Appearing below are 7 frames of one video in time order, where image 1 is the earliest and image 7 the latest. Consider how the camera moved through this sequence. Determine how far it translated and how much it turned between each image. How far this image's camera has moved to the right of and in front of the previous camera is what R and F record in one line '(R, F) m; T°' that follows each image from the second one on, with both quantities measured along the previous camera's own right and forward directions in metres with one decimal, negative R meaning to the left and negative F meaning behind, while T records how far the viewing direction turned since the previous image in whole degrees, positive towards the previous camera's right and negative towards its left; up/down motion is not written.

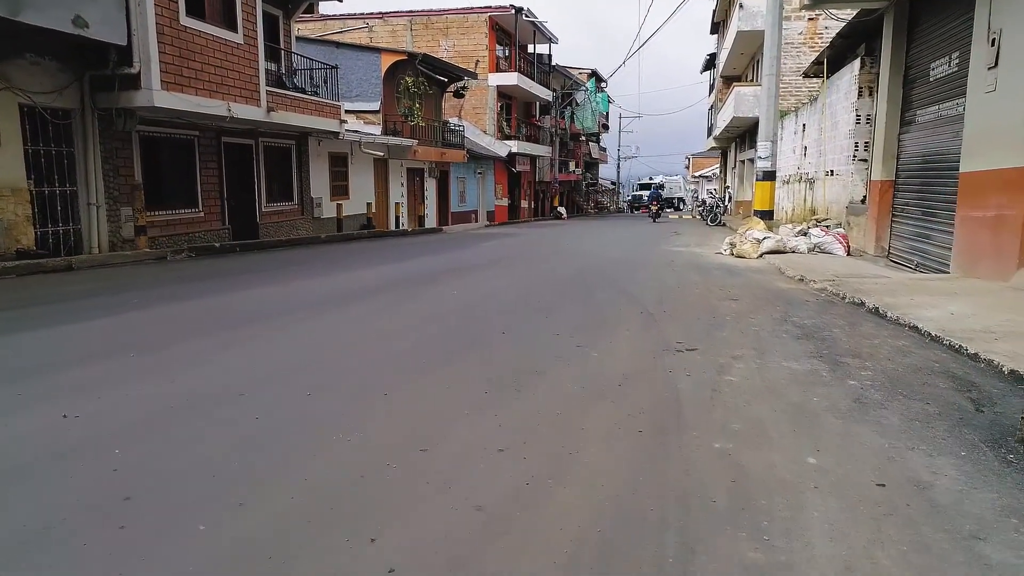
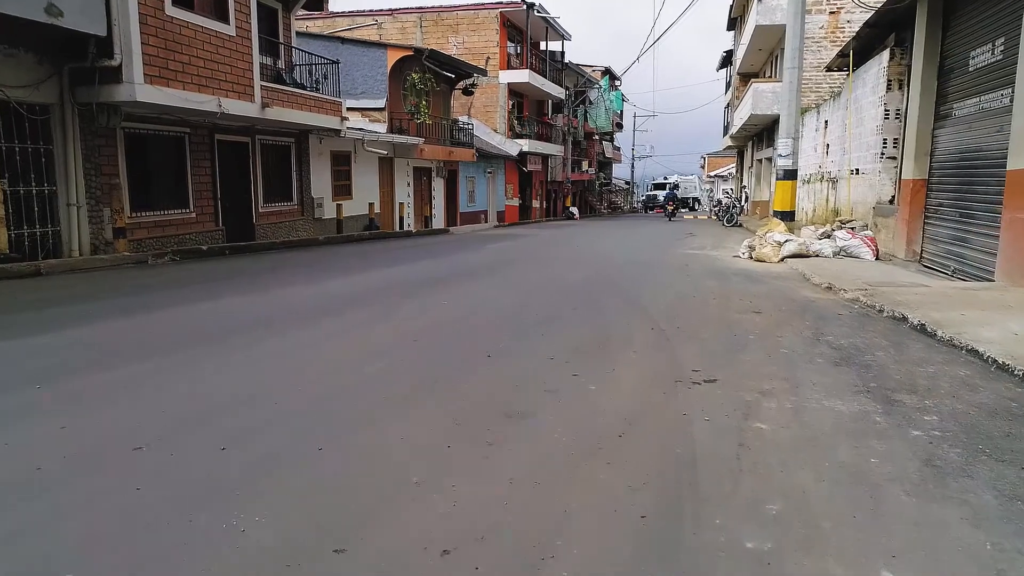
(+0.2, +0.8) m; -1°
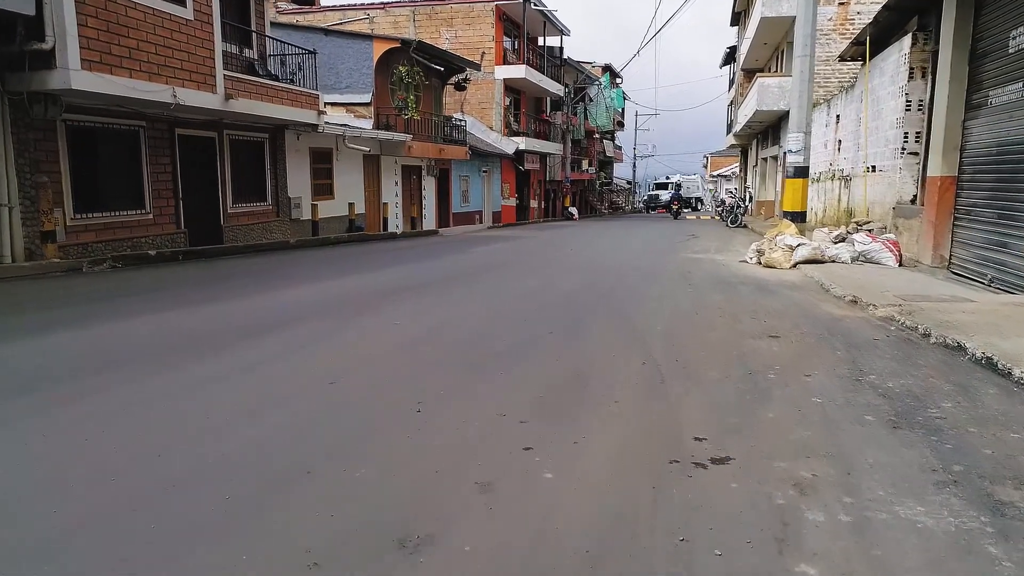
(+0.3, +1.2) m; 0°
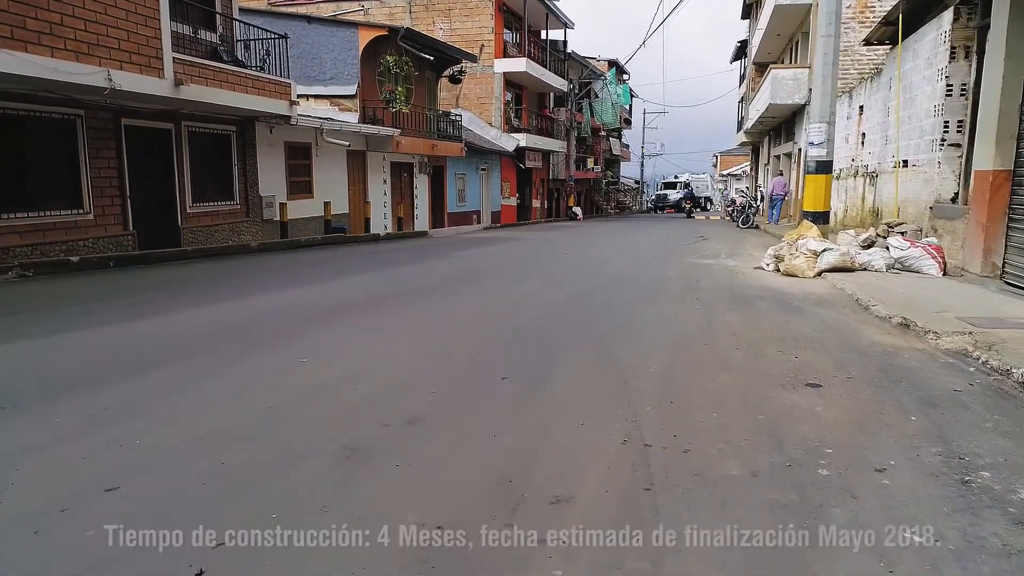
(+0.4, +1.6) m; -1°
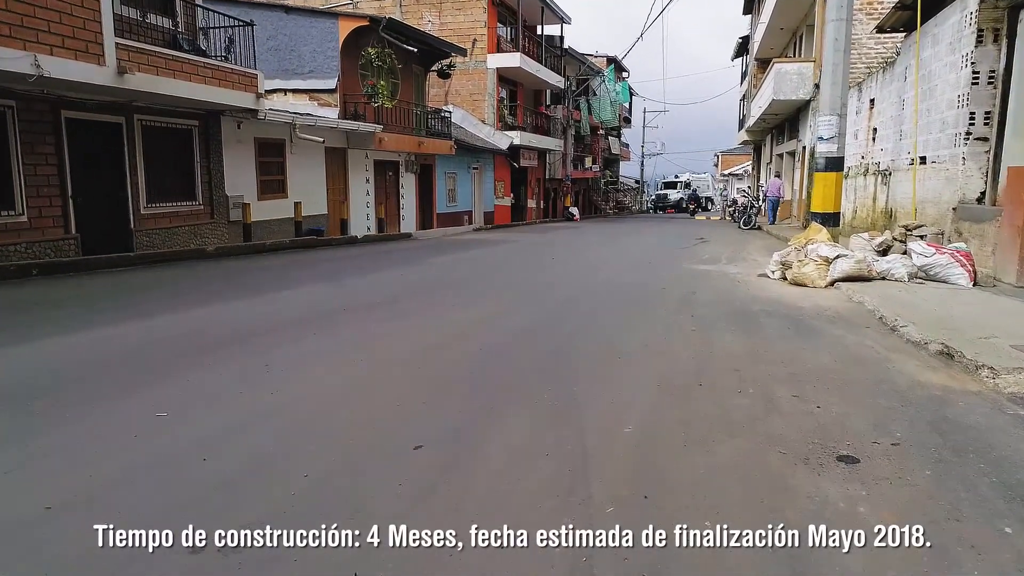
(+0.4, +1.2) m; 0°
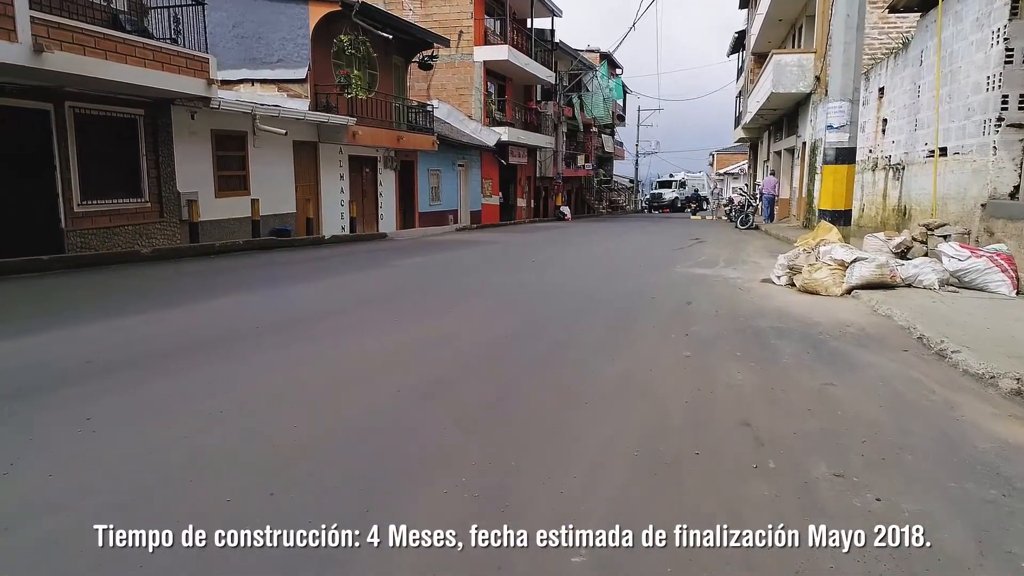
(+0.3, +1.3) m; 0°
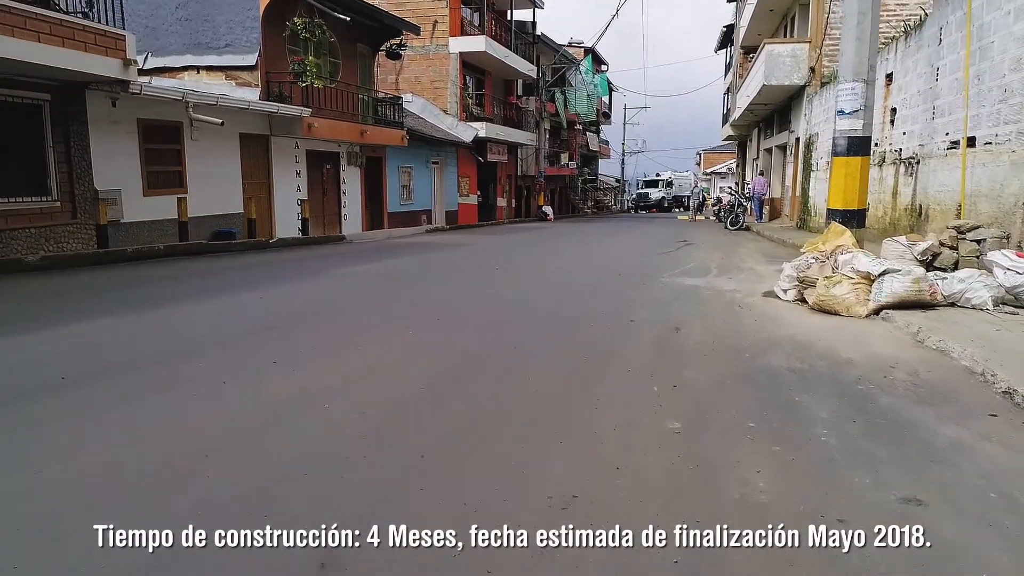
(+0.4, +1.6) m; +1°
